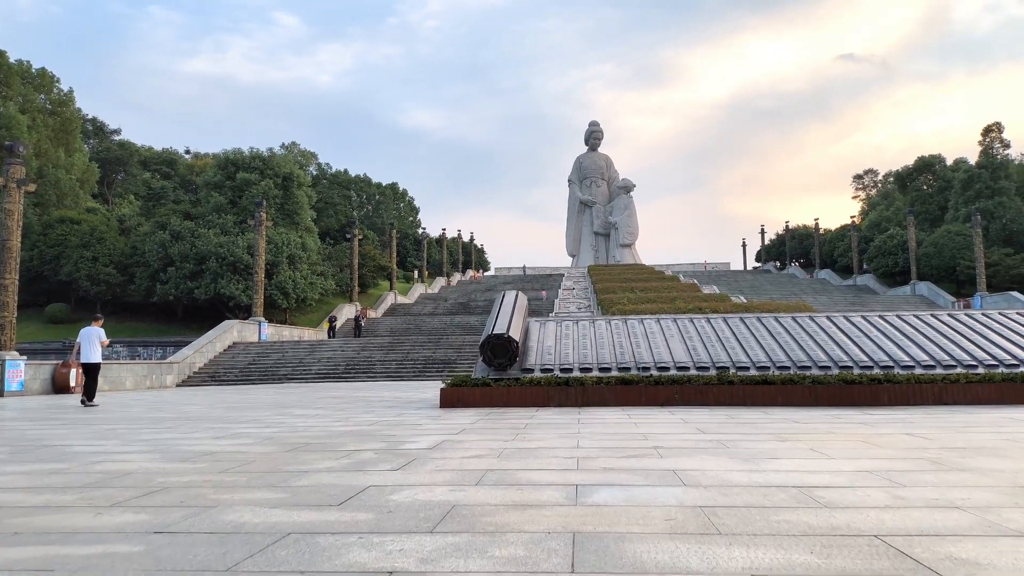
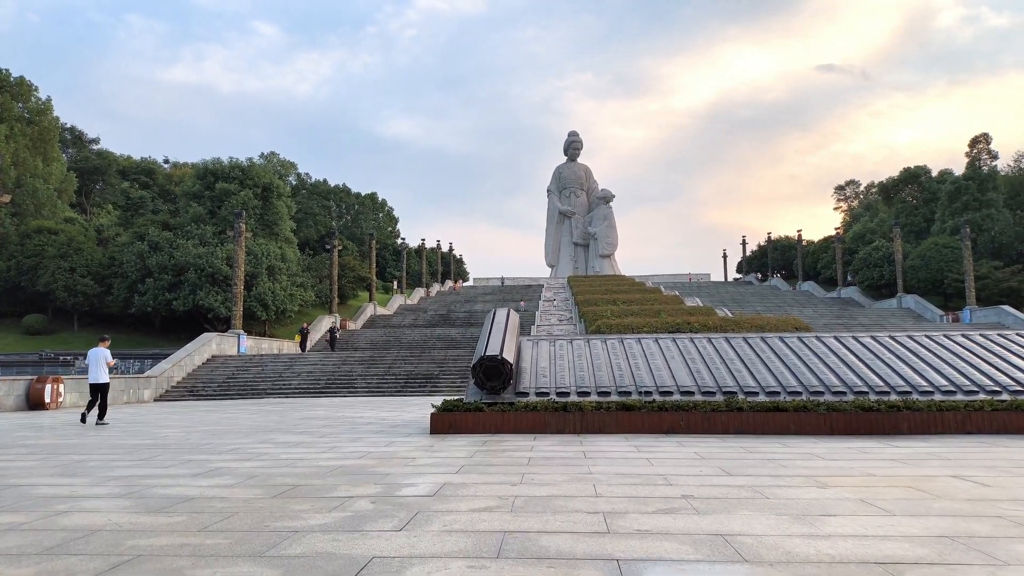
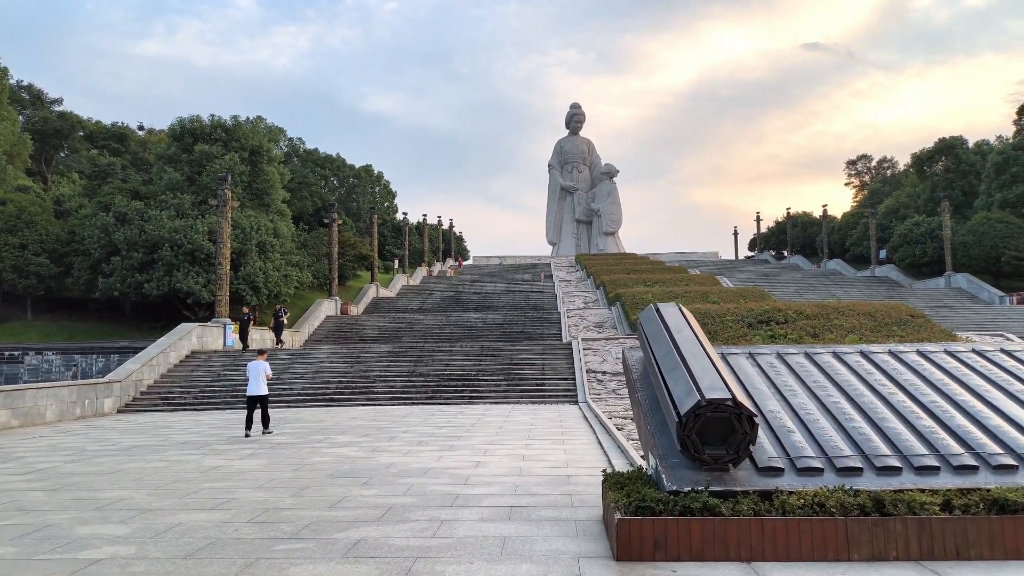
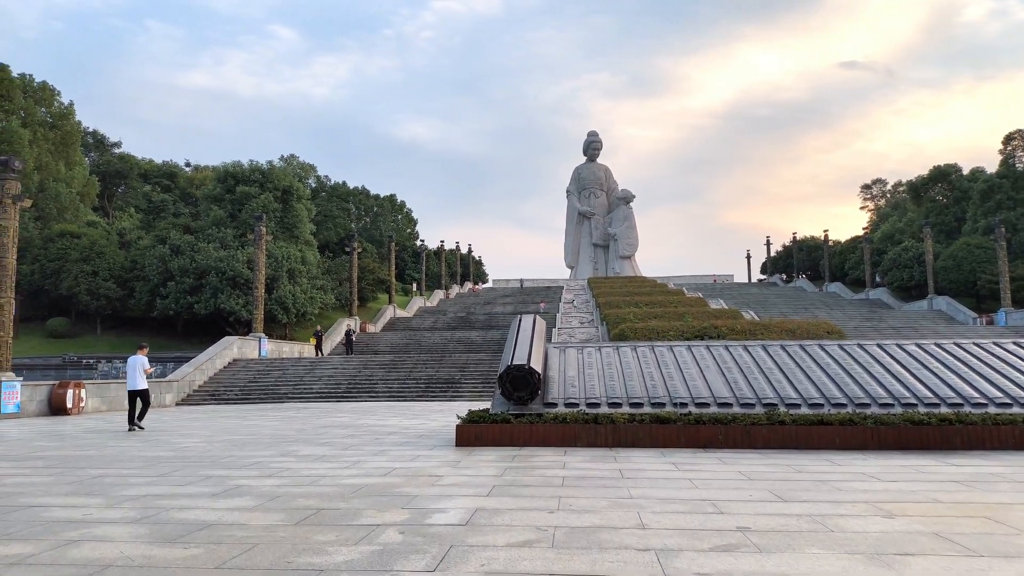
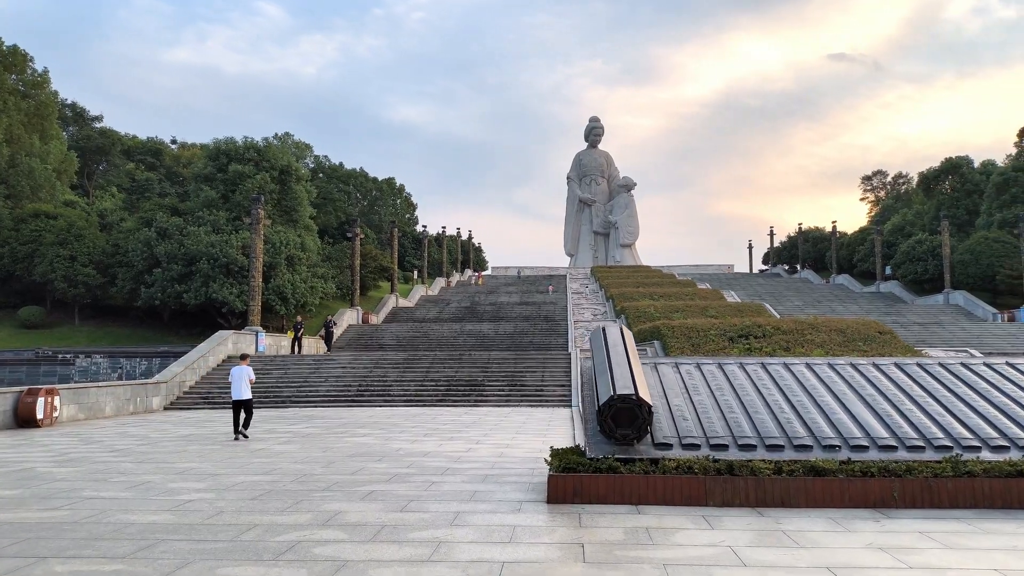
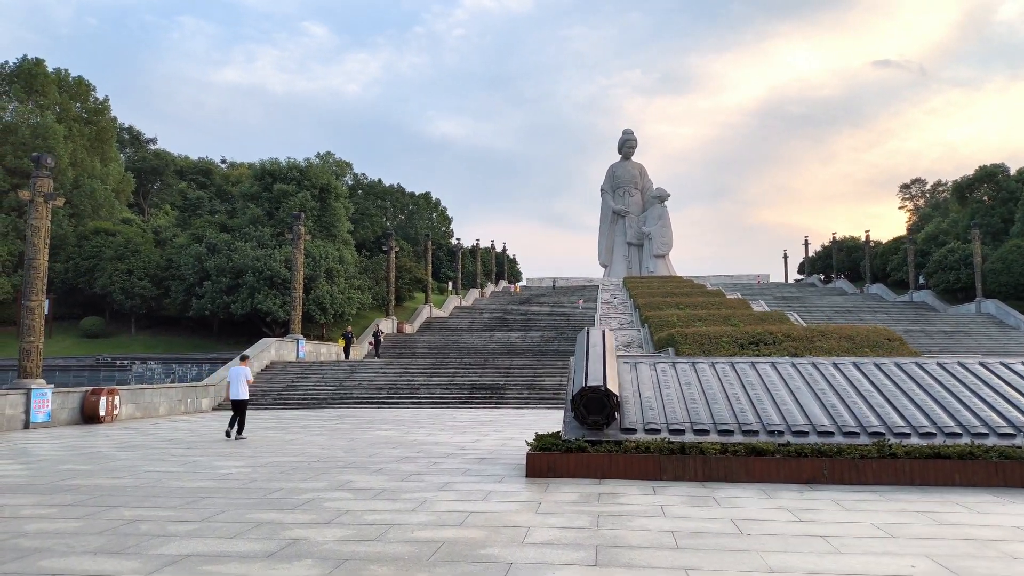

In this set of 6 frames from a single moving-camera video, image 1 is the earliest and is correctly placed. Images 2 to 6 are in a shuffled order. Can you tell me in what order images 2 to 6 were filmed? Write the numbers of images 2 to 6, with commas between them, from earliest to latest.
2, 4, 6, 5, 3
